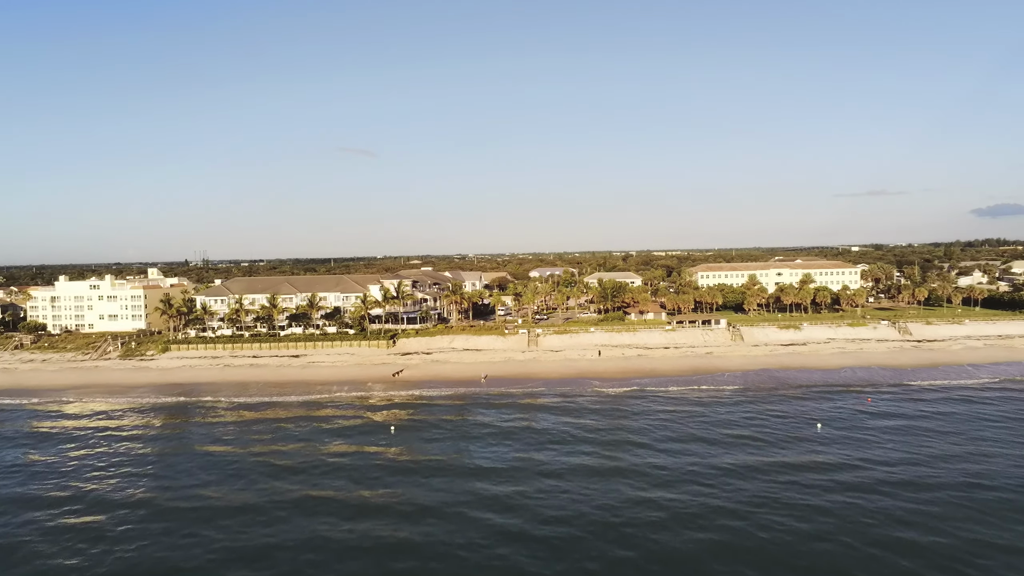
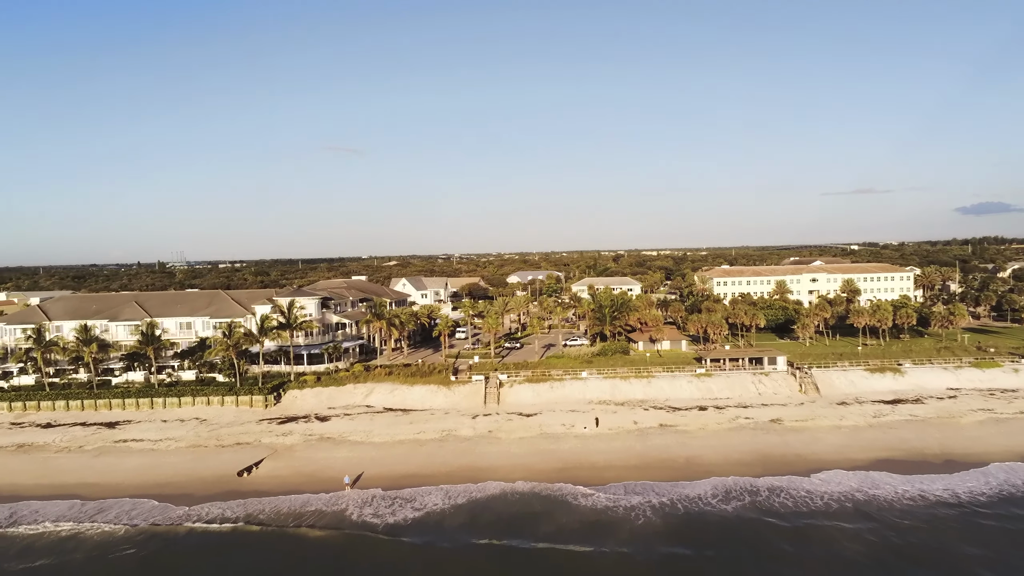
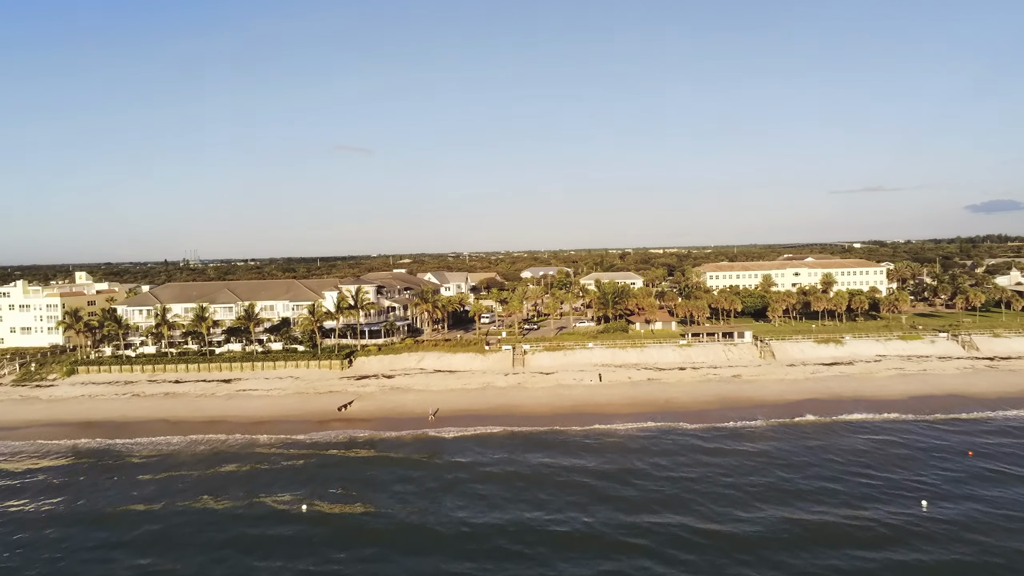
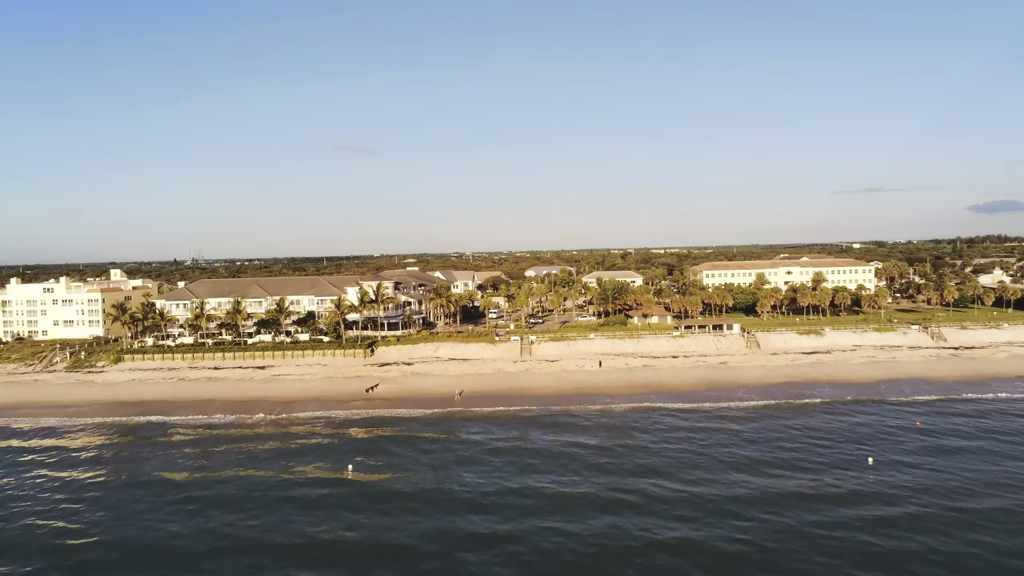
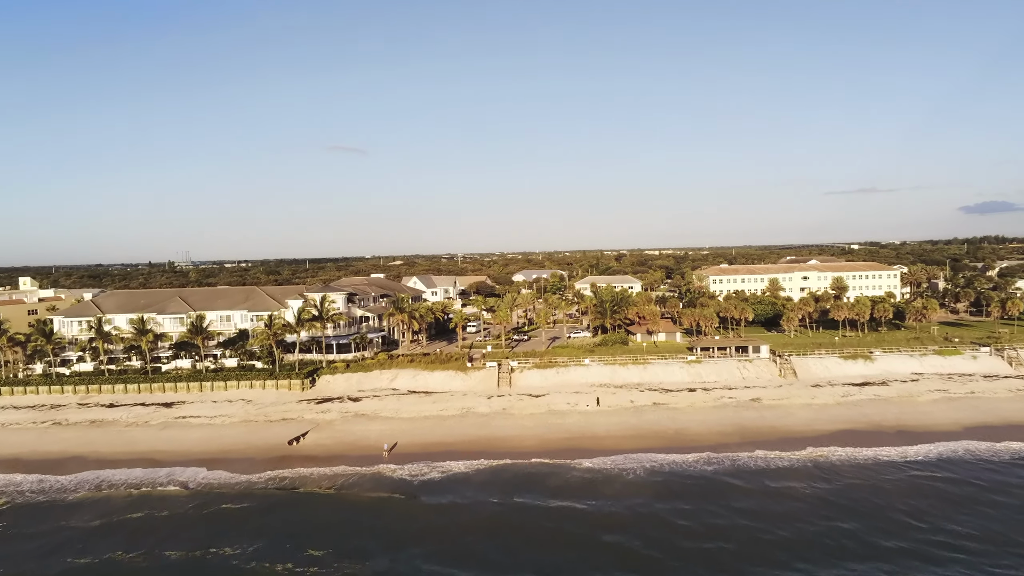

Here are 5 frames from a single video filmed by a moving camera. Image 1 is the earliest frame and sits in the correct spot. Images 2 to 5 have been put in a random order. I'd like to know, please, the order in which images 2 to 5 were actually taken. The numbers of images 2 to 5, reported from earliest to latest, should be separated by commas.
4, 3, 5, 2
